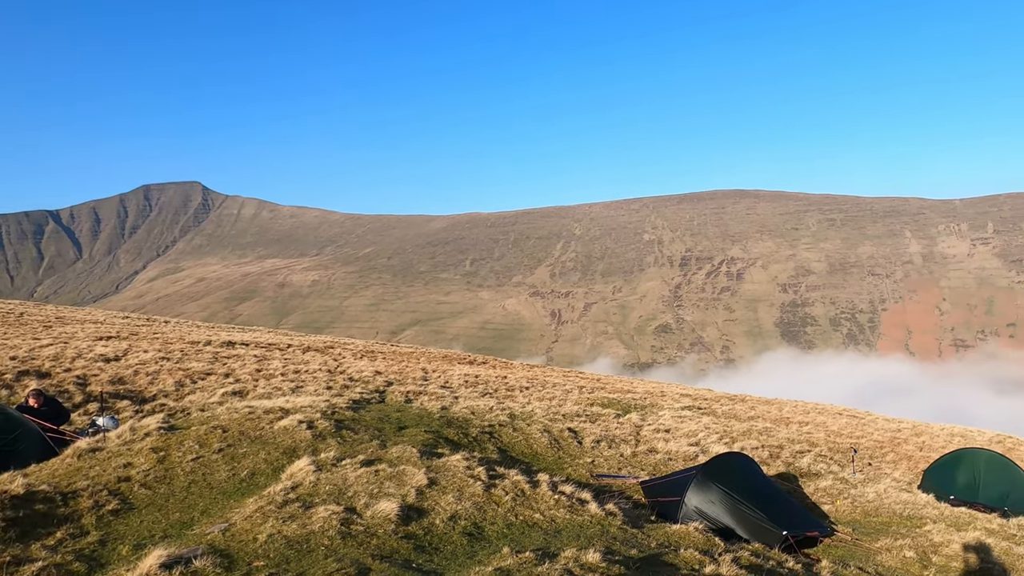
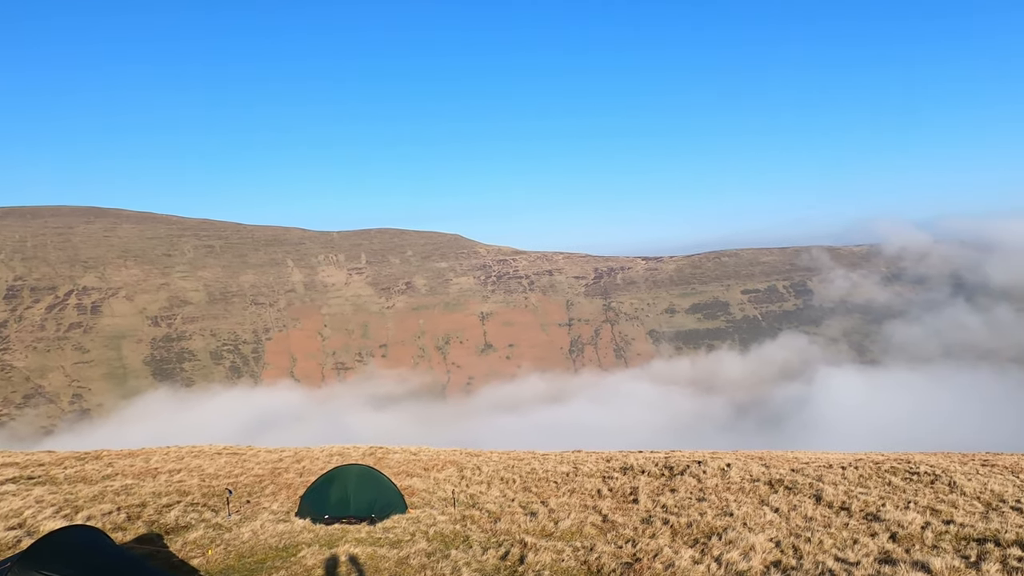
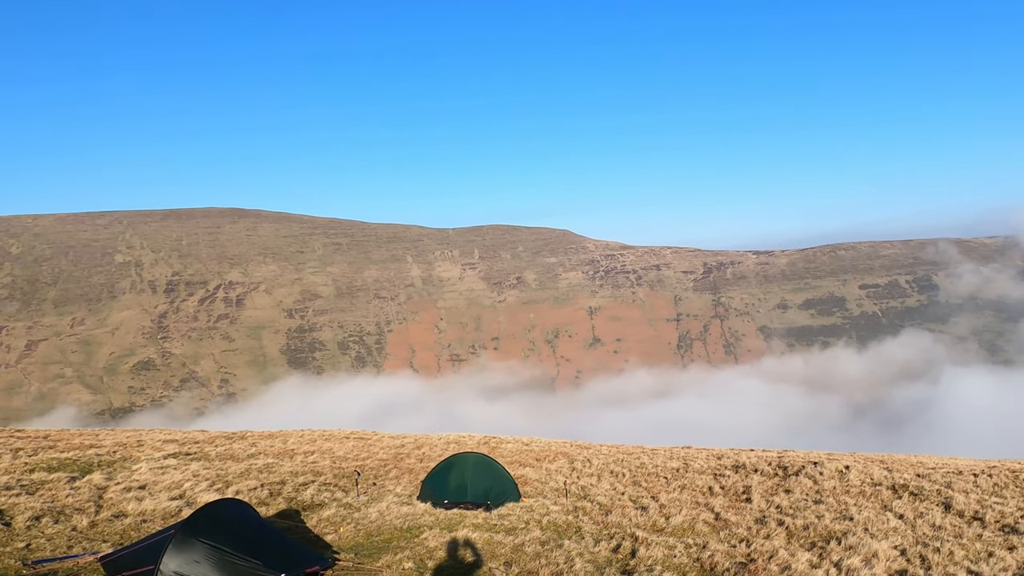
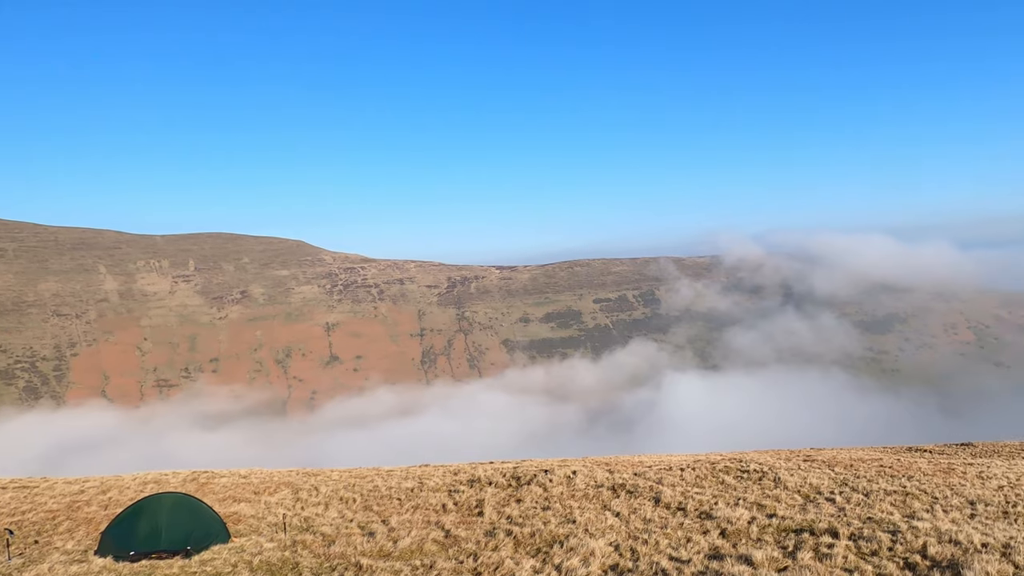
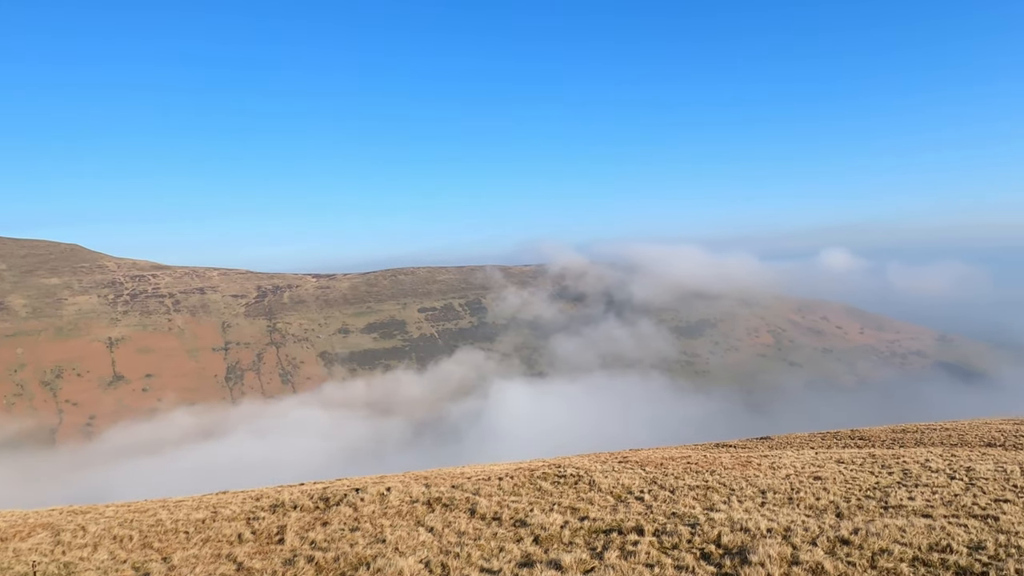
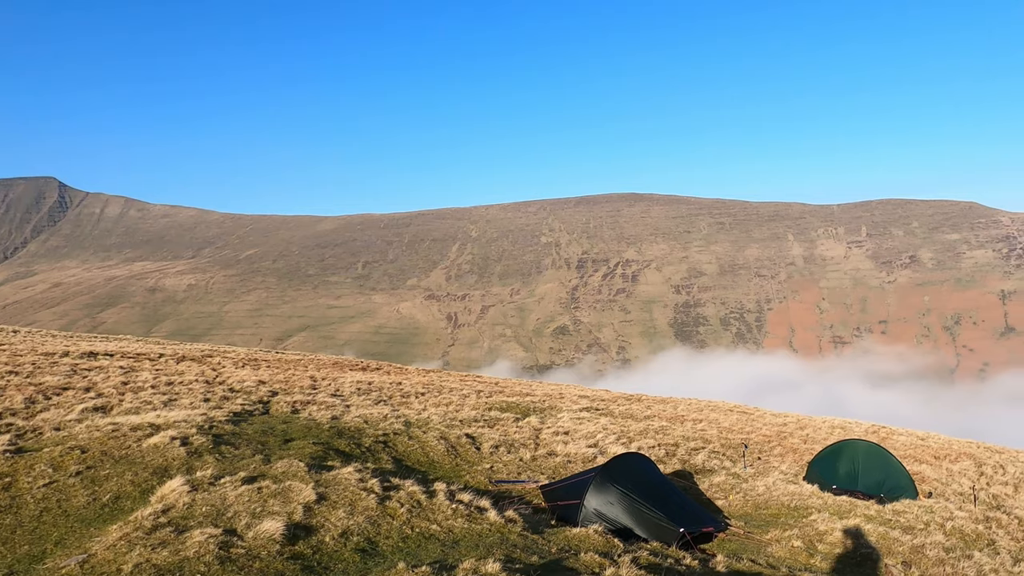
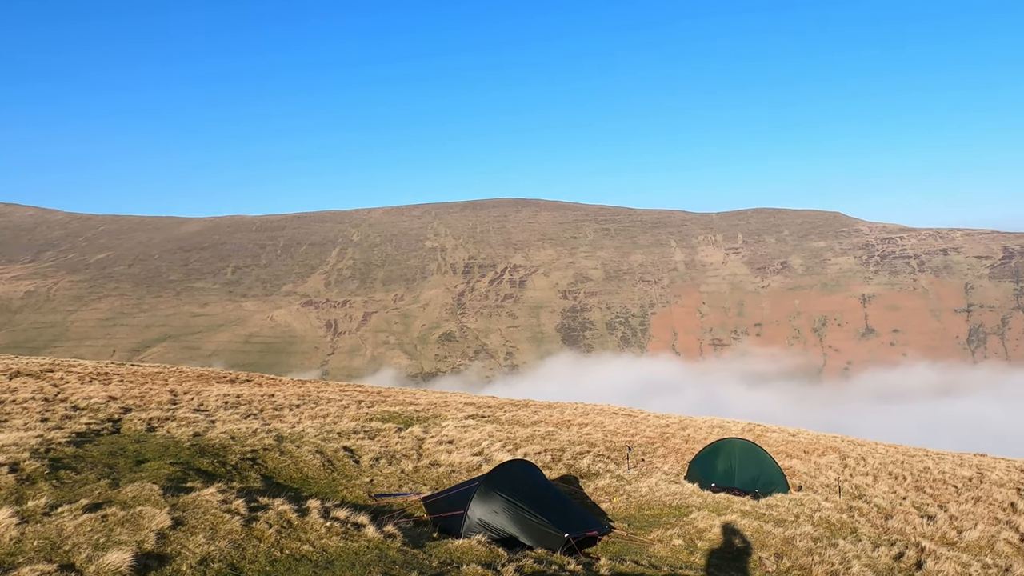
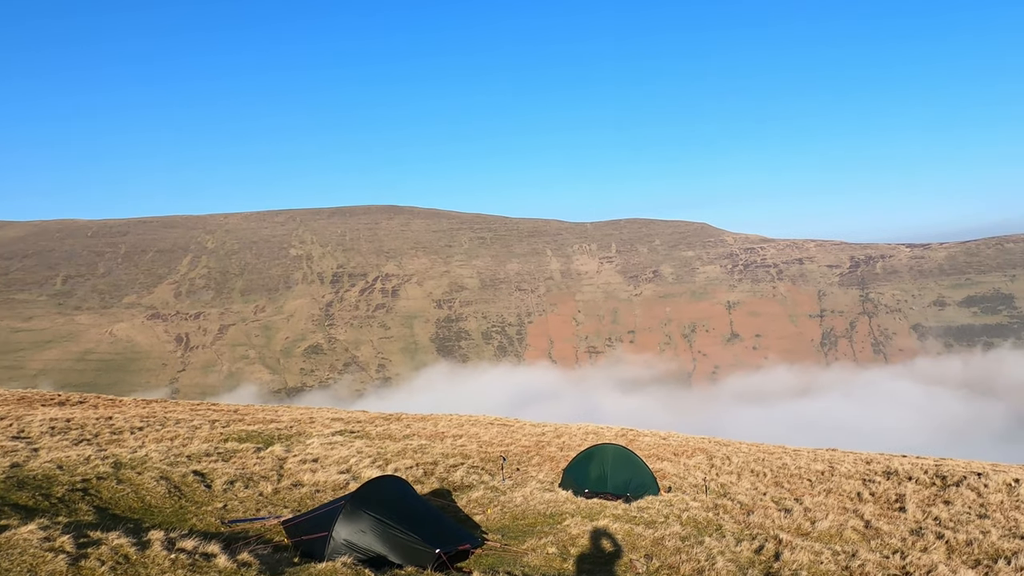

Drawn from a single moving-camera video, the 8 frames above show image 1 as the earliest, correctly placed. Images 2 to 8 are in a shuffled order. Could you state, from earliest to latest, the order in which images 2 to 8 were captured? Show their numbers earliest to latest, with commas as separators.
6, 7, 8, 3, 2, 4, 5
